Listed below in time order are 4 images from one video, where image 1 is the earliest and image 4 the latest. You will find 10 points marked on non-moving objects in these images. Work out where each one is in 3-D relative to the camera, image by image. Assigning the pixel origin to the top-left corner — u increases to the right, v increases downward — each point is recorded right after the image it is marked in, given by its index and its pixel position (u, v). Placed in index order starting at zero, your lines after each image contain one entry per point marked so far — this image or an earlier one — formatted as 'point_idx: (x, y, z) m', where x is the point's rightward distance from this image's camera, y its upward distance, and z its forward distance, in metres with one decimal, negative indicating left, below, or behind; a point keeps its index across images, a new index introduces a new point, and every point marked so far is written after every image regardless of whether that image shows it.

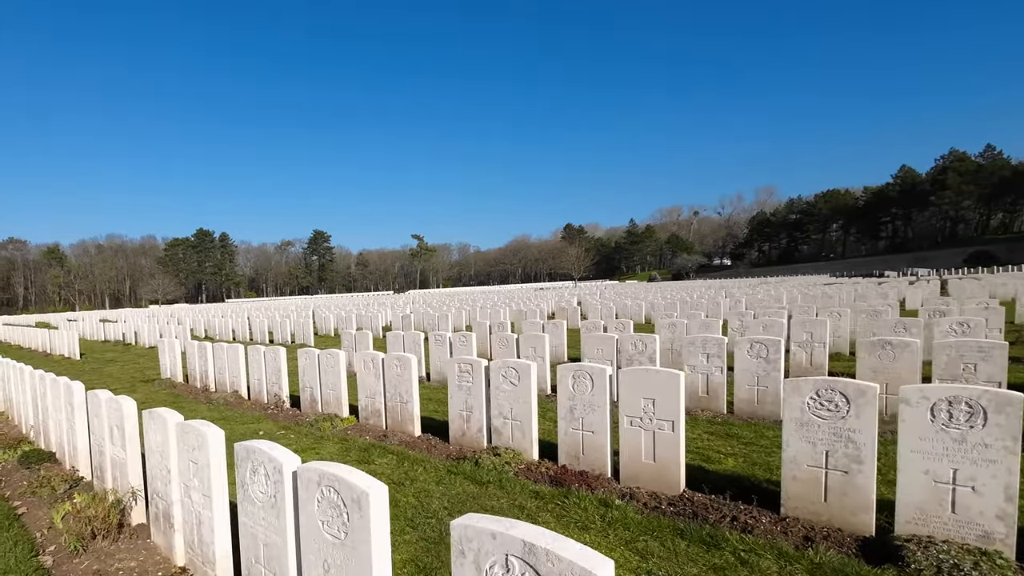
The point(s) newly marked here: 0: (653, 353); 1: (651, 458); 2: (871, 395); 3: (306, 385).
0: (+1.7, -0.8, +7.3) m
1: (+1.0, -1.2, +4.3) m
2: (+1.9, -0.6, +3.3) m
3: (-2.6, -1.2, +7.7) m
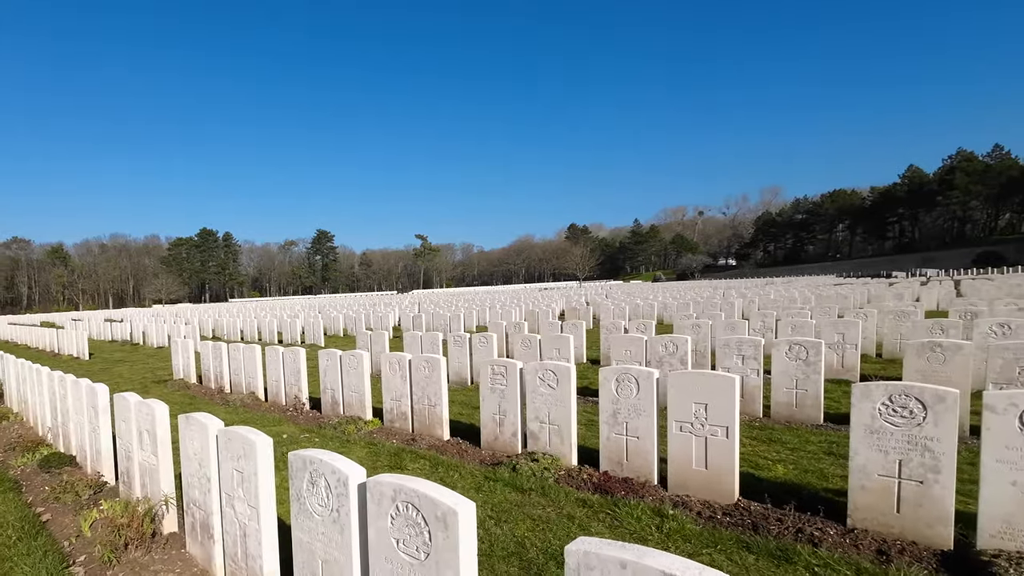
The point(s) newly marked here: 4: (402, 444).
0: (+2.0, -0.8, +7.1) m
1: (+1.3, -1.2, +4.1) m
2: (+2.2, -0.6, +3.1) m
3: (-2.3, -1.2, +7.5) m
4: (-1.1, -1.5, +5.9) m
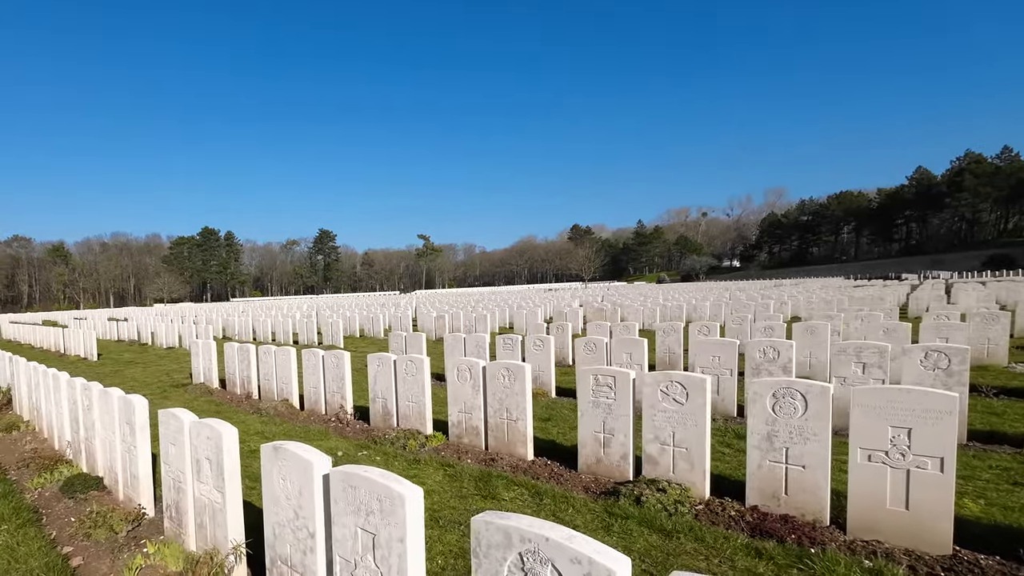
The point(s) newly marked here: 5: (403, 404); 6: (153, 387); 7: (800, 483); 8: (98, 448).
0: (+2.8, -0.8, +6.2) m
1: (+2.1, -1.2, +3.3) m
2: (+3.1, -0.6, +2.3) m
3: (-1.5, -1.2, +6.7) m
4: (-0.3, -1.5, +5.1) m
5: (-1.1, -1.2, +6.5) m
6: (-6.4, -1.8, +10.9) m
7: (+1.7, -1.2, +3.6) m
8: (-3.3, -1.3, +4.9) m
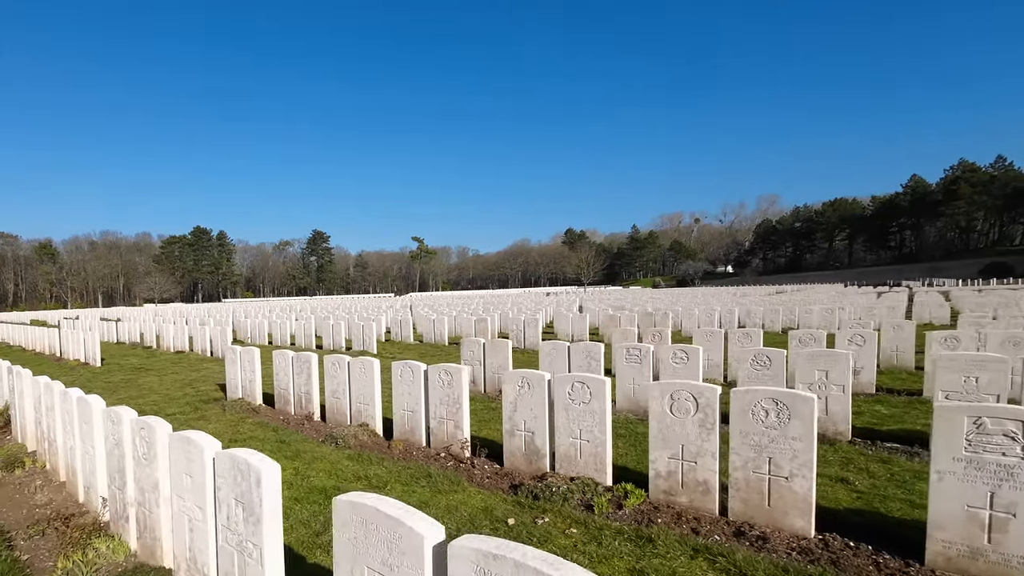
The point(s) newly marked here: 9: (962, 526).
0: (+4.4, -0.7, +4.5) m
1: (+3.7, -1.1, +1.5) m
2: (+4.7, -0.5, +0.6) m
3: (+0.1, -1.1, +4.9) m
4: (+1.3, -1.4, +3.3) m
5: (+0.4, -1.2, +4.7) m
6: (-4.9, -1.7, +9.0) m
7: (+3.3, -1.1, +1.9) m
8: (-1.7, -1.2, +3.1) m
9: (+2.2, -1.2, +2.9) m
